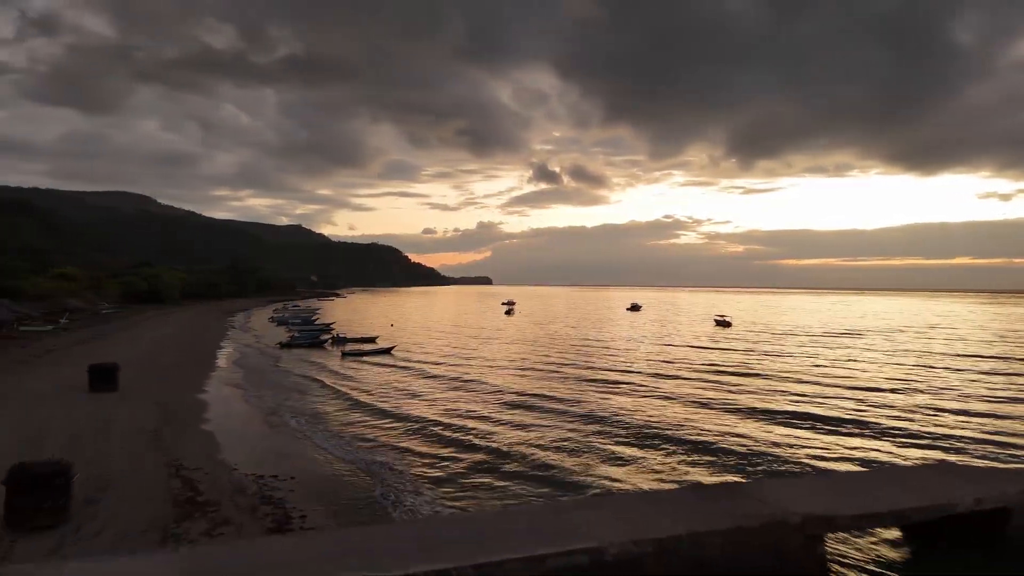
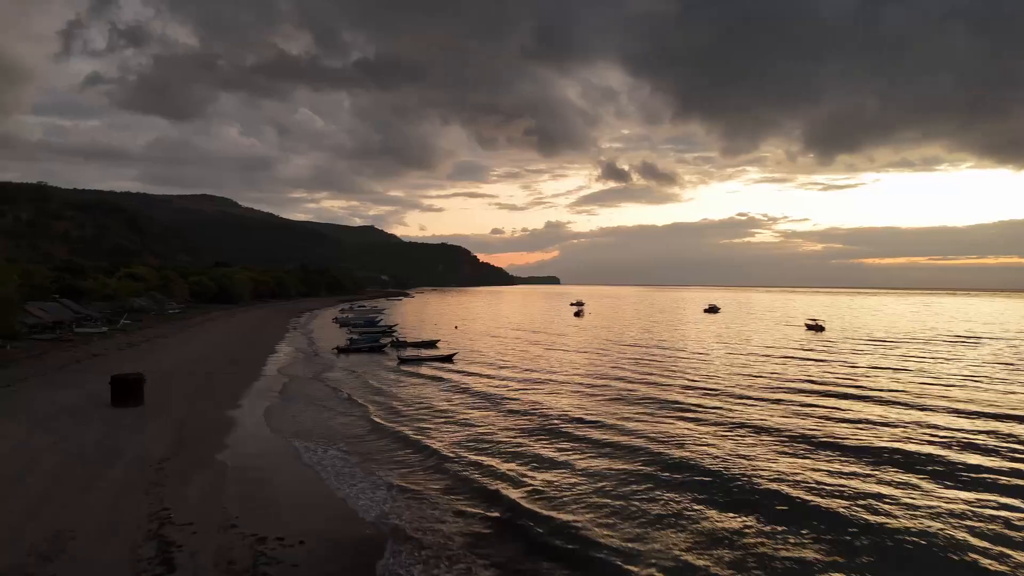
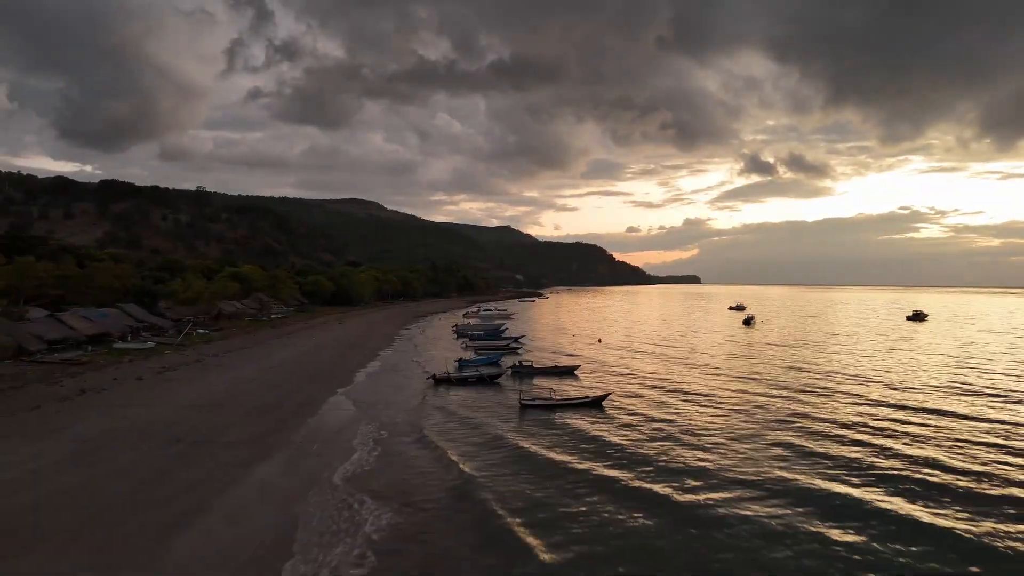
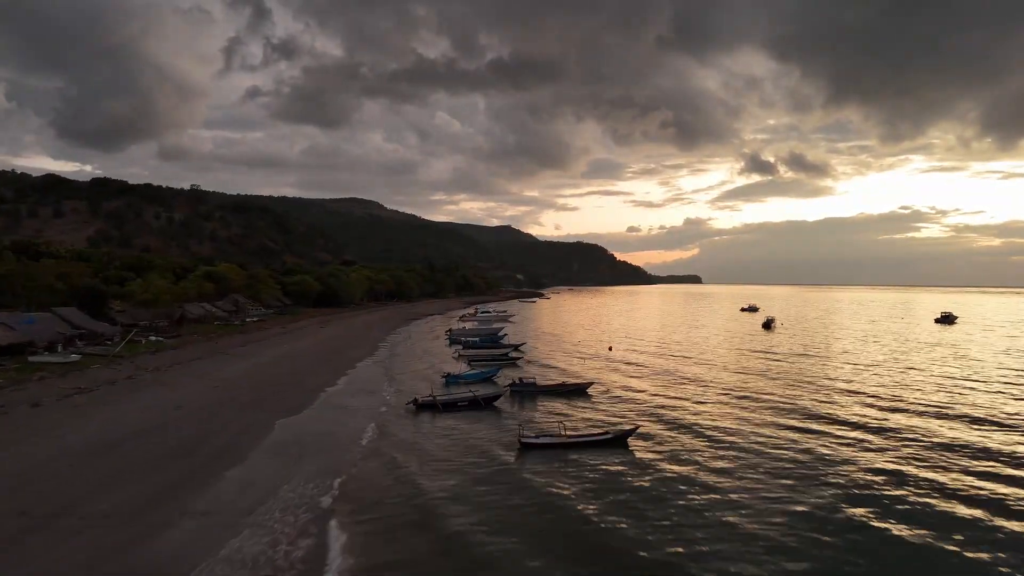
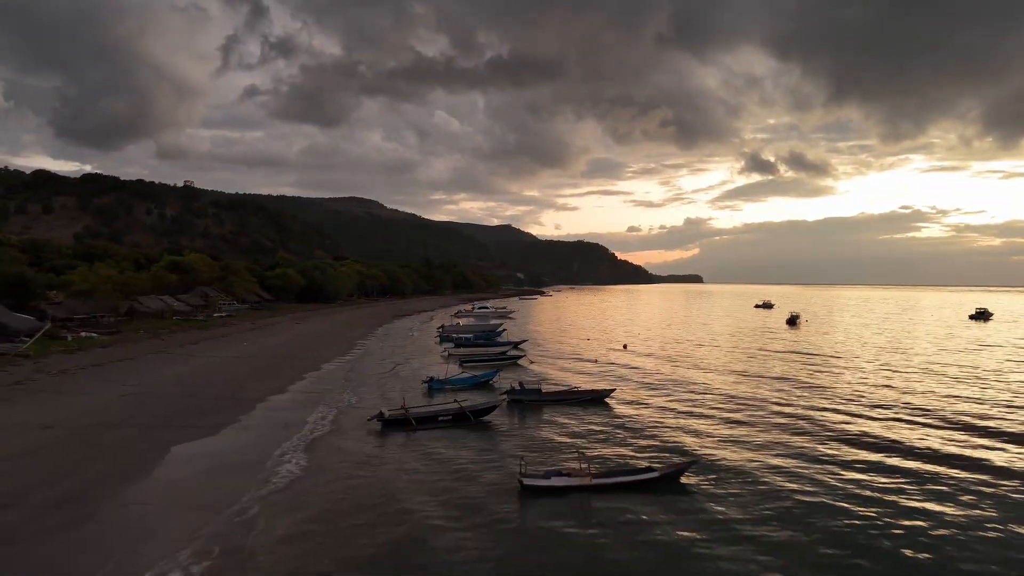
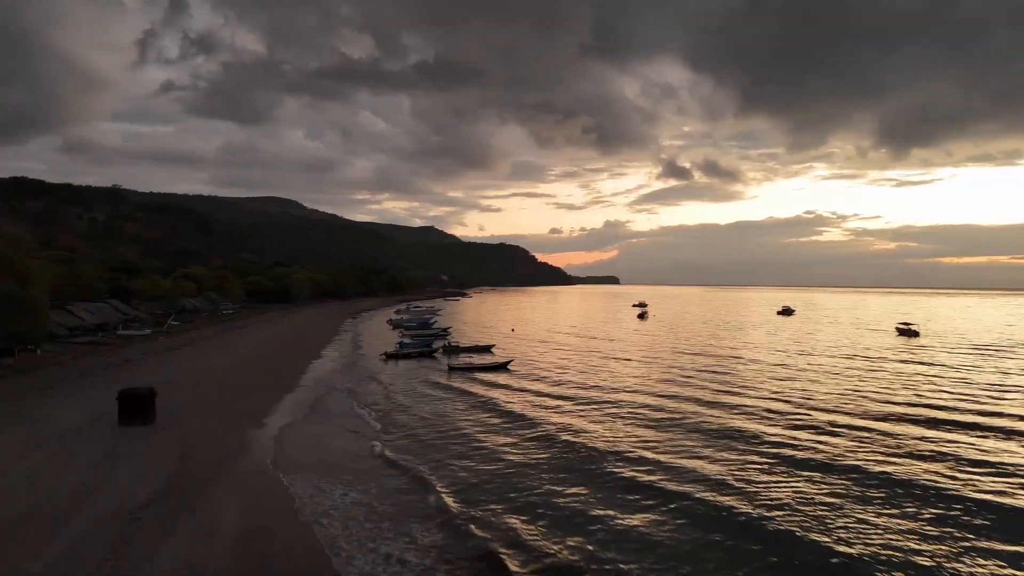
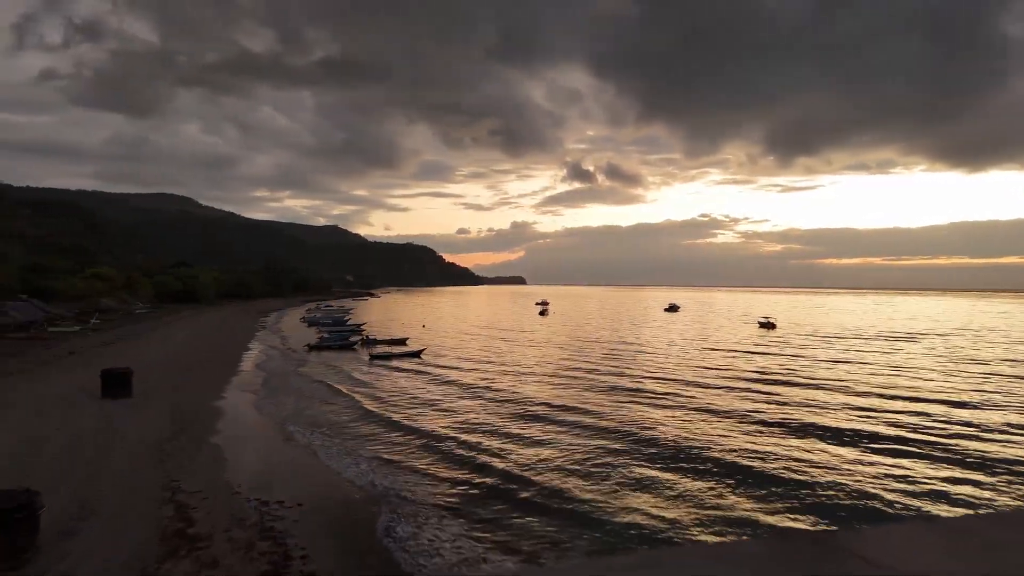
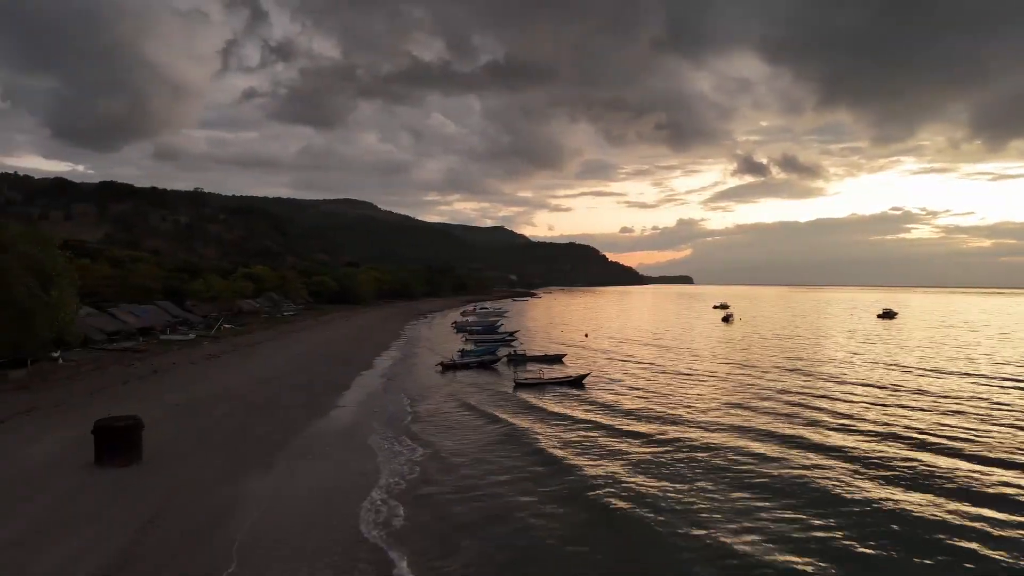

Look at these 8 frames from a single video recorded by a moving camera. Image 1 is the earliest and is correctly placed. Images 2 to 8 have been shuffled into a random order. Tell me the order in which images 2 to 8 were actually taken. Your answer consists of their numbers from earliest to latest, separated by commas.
7, 2, 6, 8, 3, 4, 5
